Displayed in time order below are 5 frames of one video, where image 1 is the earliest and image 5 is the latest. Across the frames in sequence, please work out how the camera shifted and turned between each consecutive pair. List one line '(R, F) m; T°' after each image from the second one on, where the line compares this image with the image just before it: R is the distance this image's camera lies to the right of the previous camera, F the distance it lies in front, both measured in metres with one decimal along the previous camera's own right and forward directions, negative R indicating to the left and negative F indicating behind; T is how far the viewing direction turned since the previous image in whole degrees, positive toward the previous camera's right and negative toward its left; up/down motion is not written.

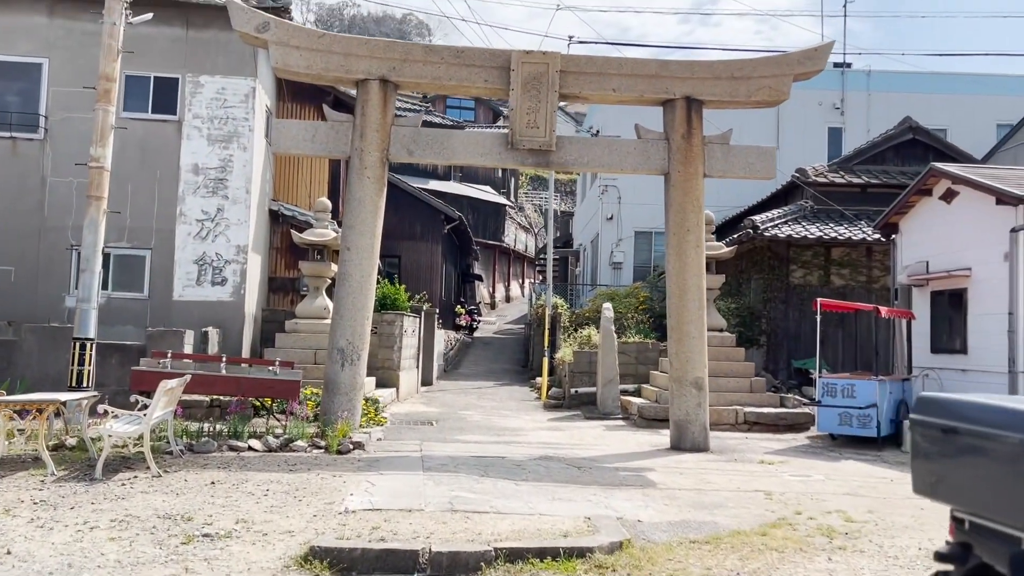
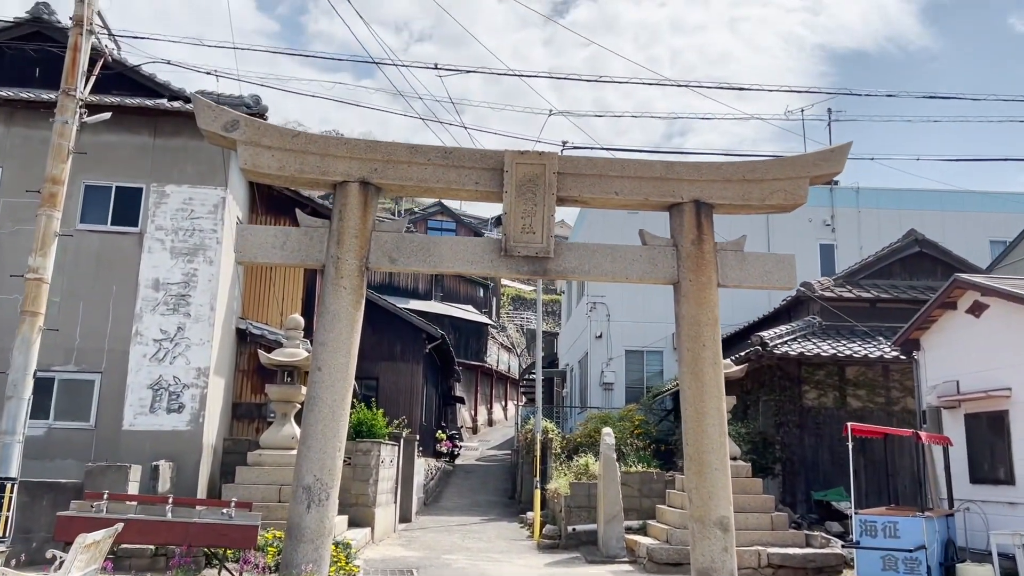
(-0.2, +1.2) m; +1°
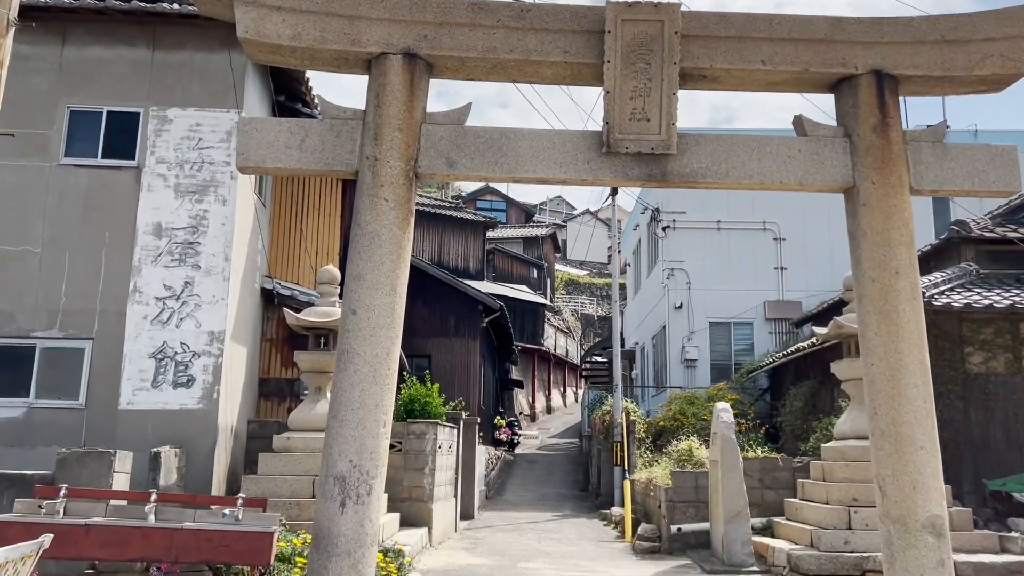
(-0.5, +2.6) m; -3°
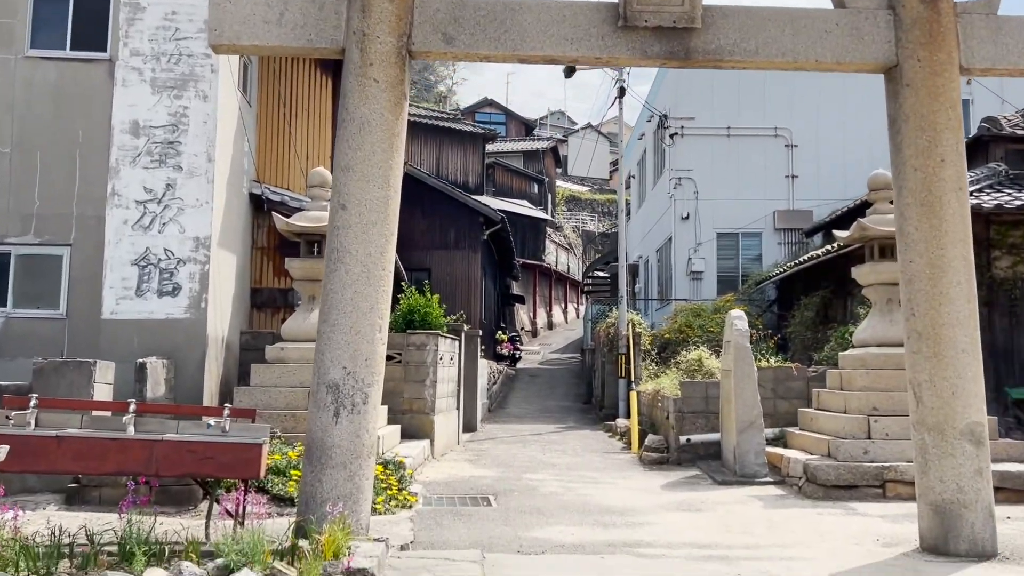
(0.0, +0.6) m; 0°
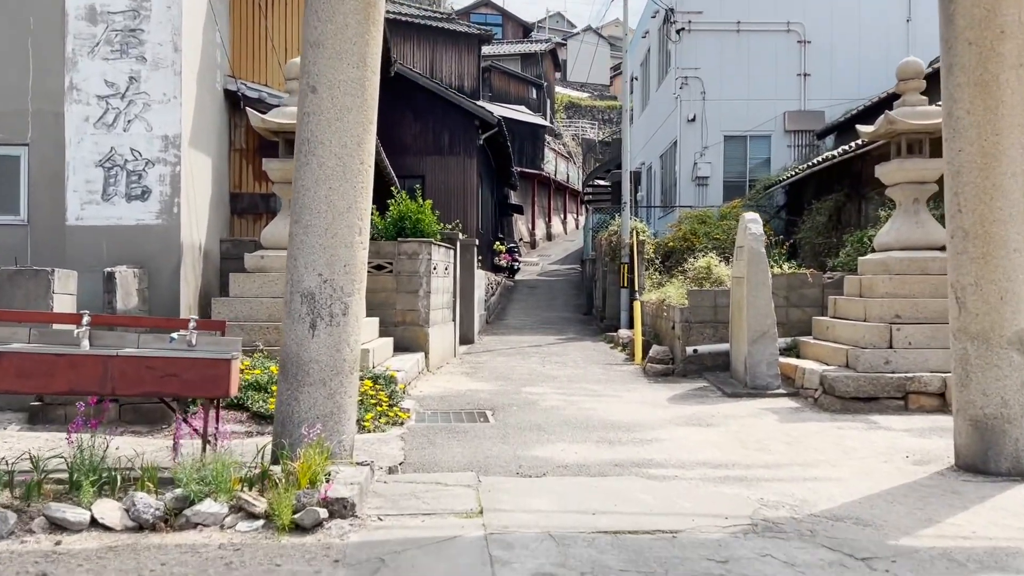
(0.0, +0.6) m; 0°
